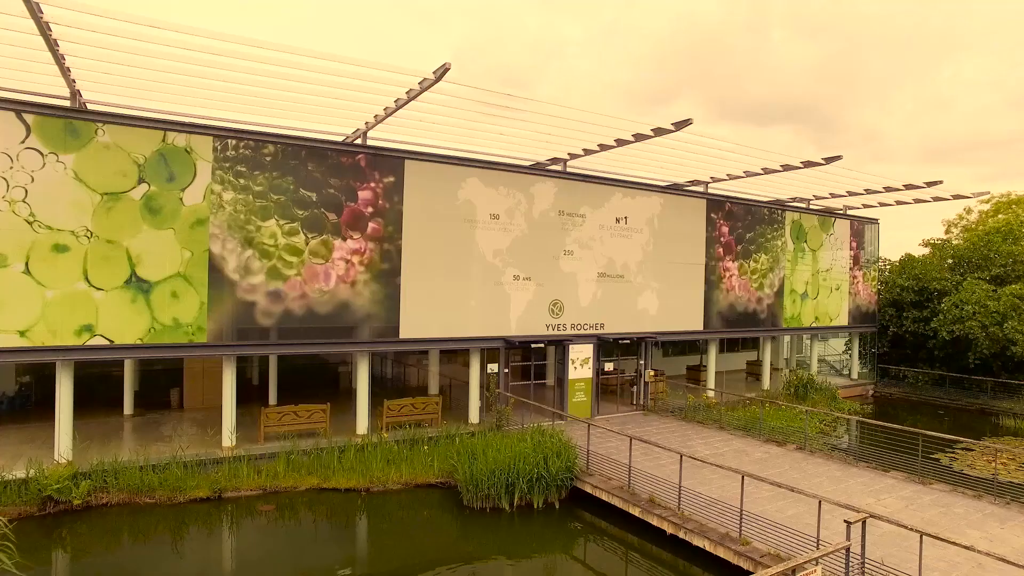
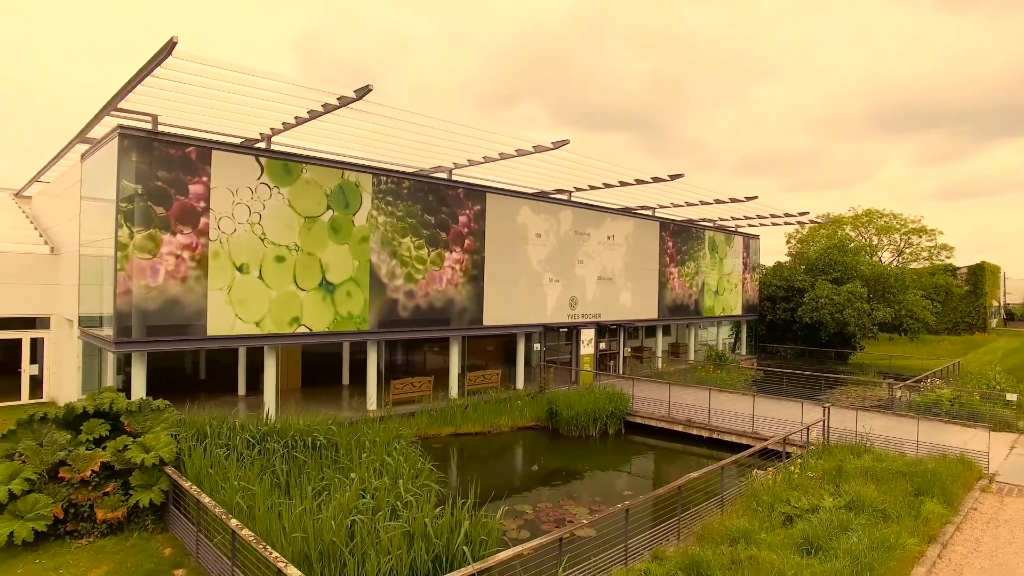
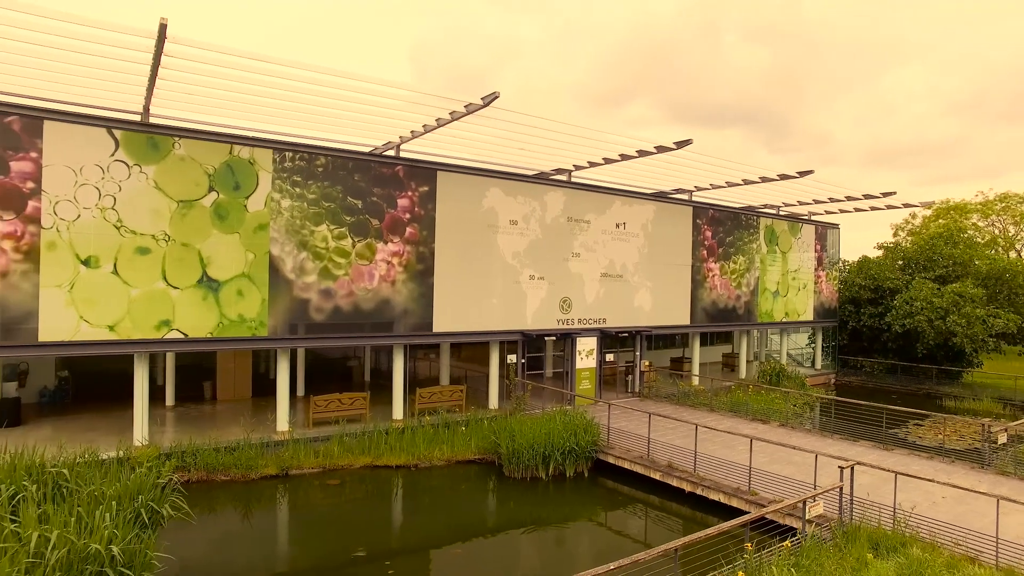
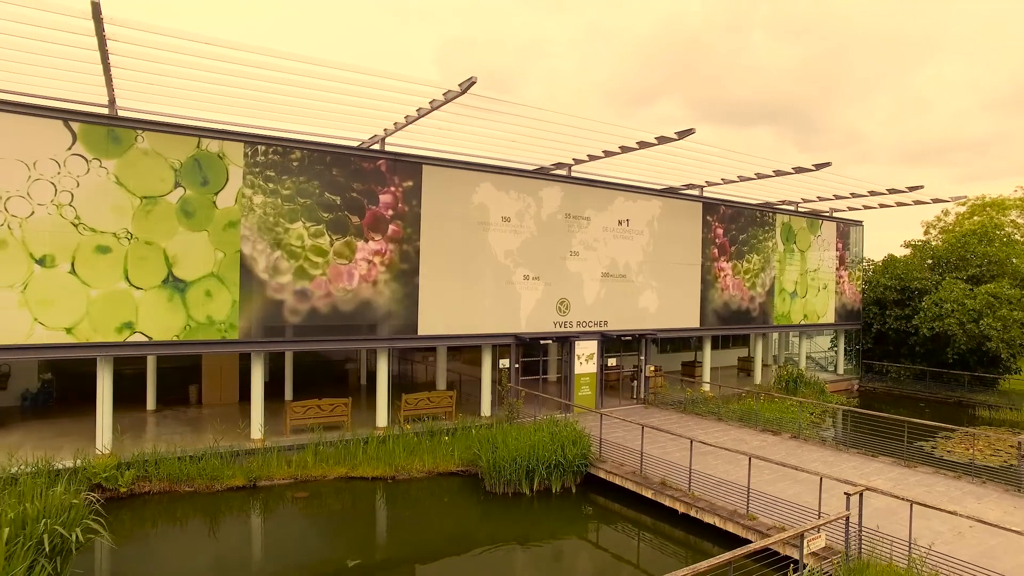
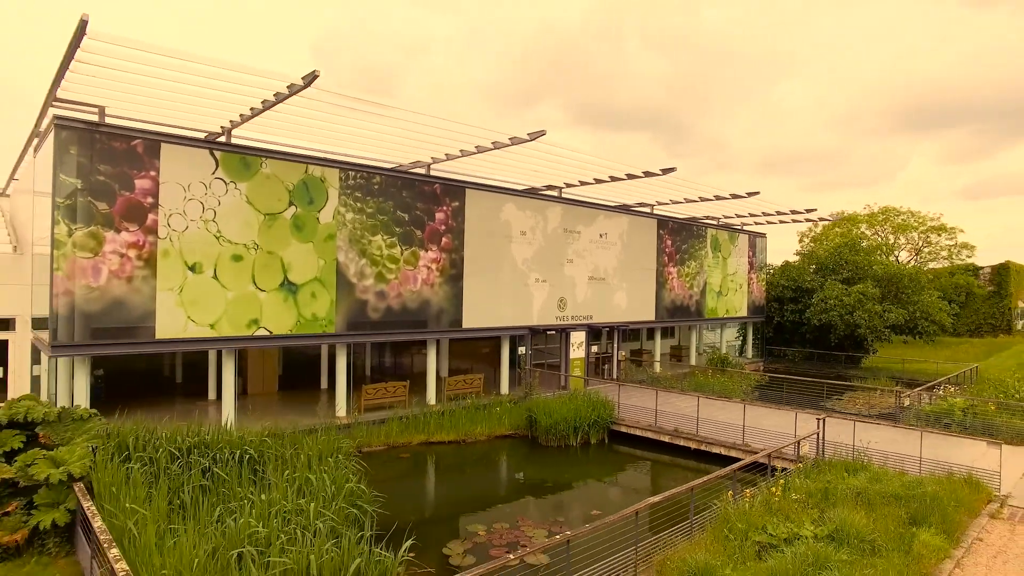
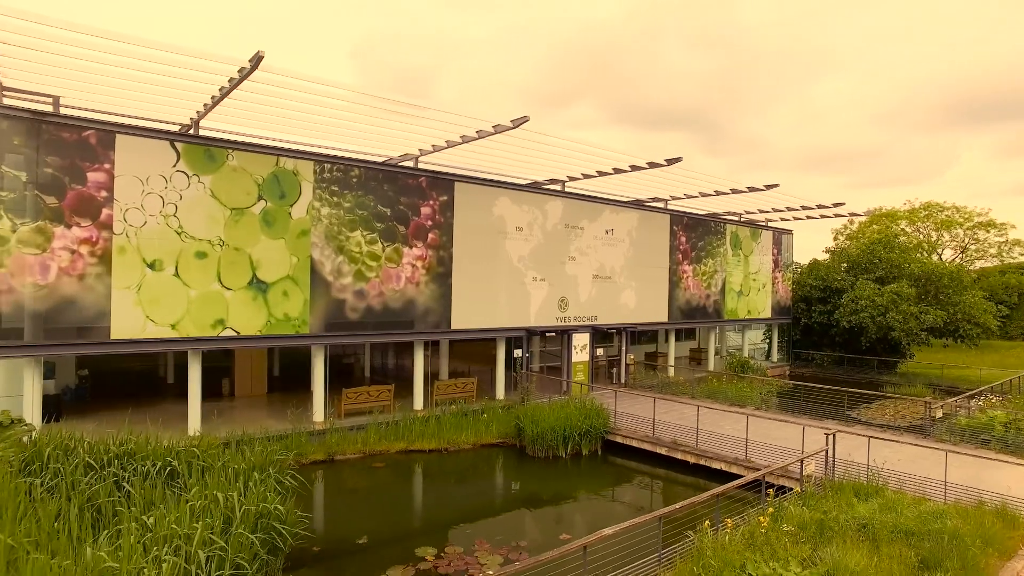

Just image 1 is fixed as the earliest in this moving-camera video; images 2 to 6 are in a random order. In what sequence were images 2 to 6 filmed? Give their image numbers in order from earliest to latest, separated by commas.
4, 3, 6, 5, 2
